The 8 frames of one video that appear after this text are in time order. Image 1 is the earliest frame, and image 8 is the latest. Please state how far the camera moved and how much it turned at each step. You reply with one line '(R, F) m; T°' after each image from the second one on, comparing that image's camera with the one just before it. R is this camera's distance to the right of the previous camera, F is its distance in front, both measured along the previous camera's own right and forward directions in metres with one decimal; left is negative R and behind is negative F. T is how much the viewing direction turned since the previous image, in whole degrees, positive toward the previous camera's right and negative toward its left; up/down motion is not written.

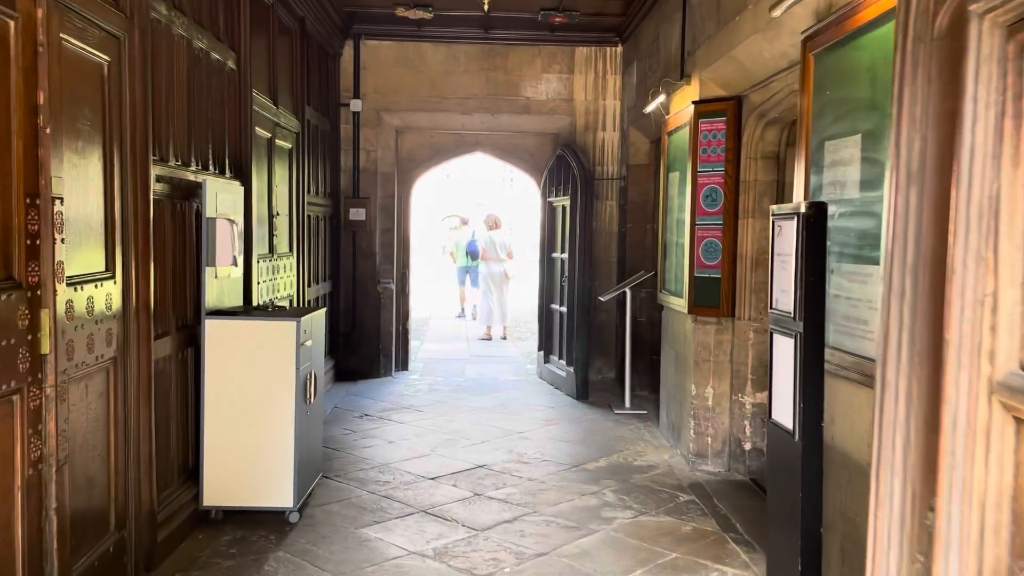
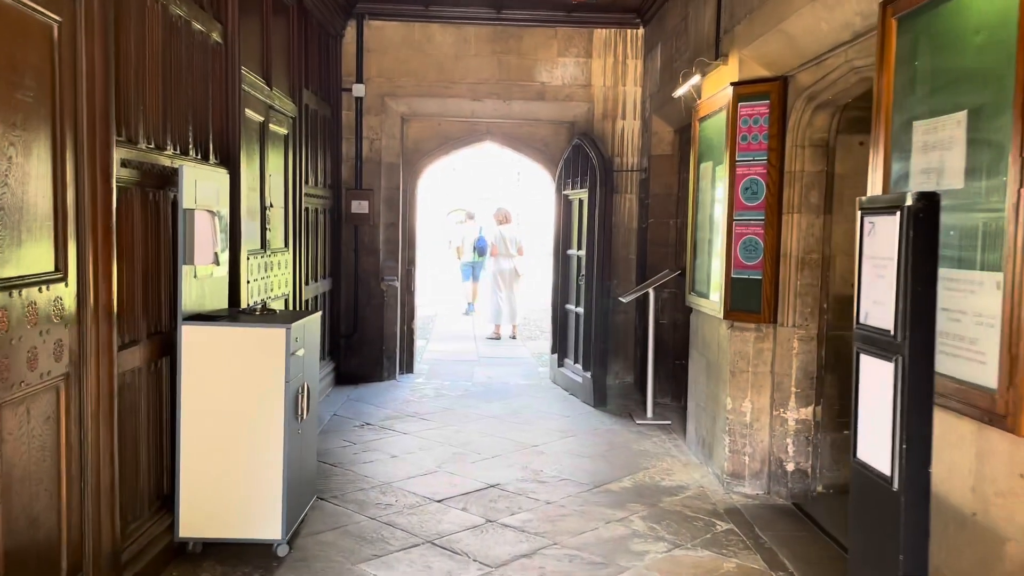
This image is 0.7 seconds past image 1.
(-0.1, +0.4) m; 0°
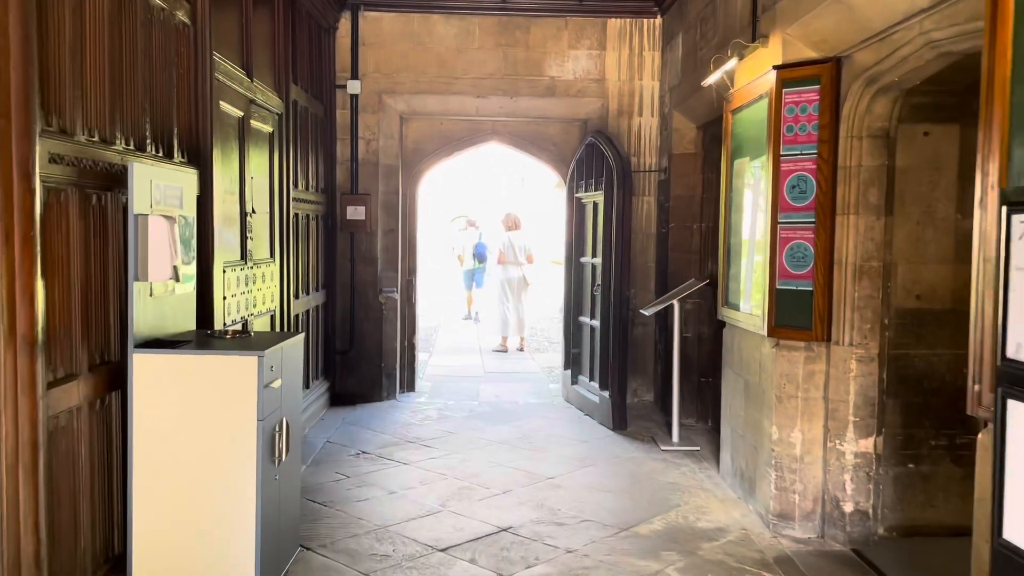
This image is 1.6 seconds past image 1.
(0.0, +0.5) m; 0°
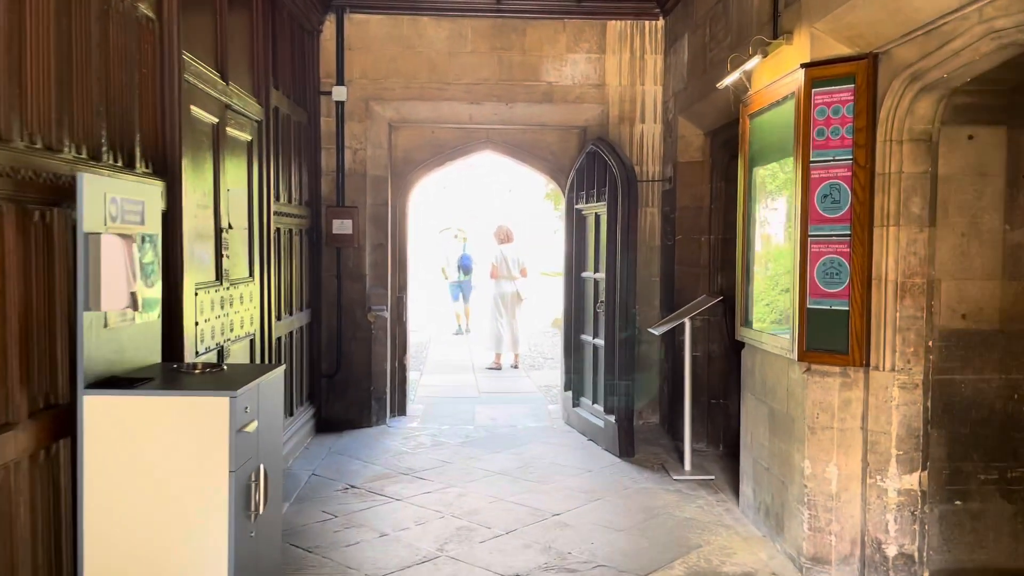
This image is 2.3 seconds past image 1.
(-0.1, +0.3) m; +1°
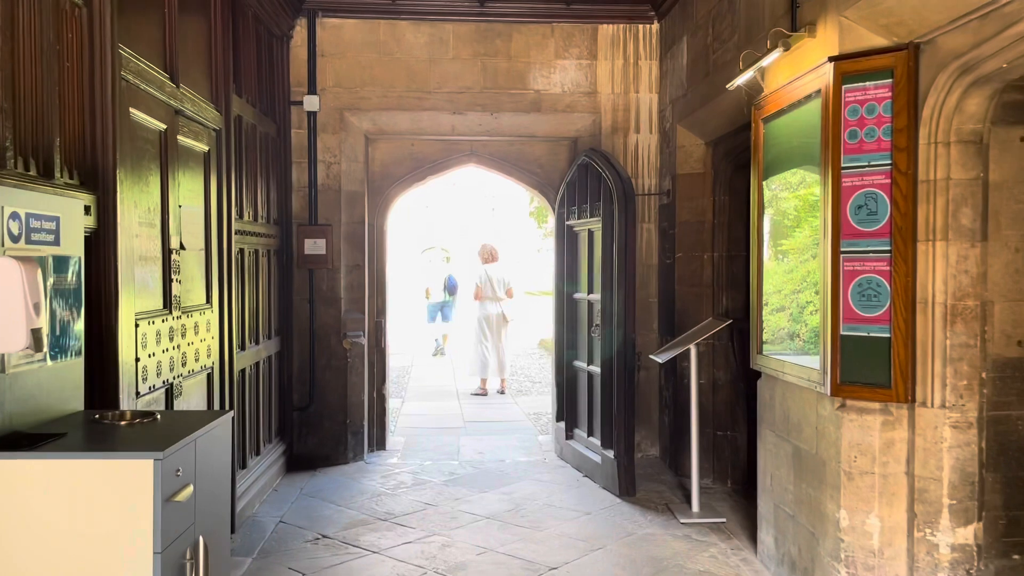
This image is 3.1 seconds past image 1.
(0.0, +0.4) m; +1°
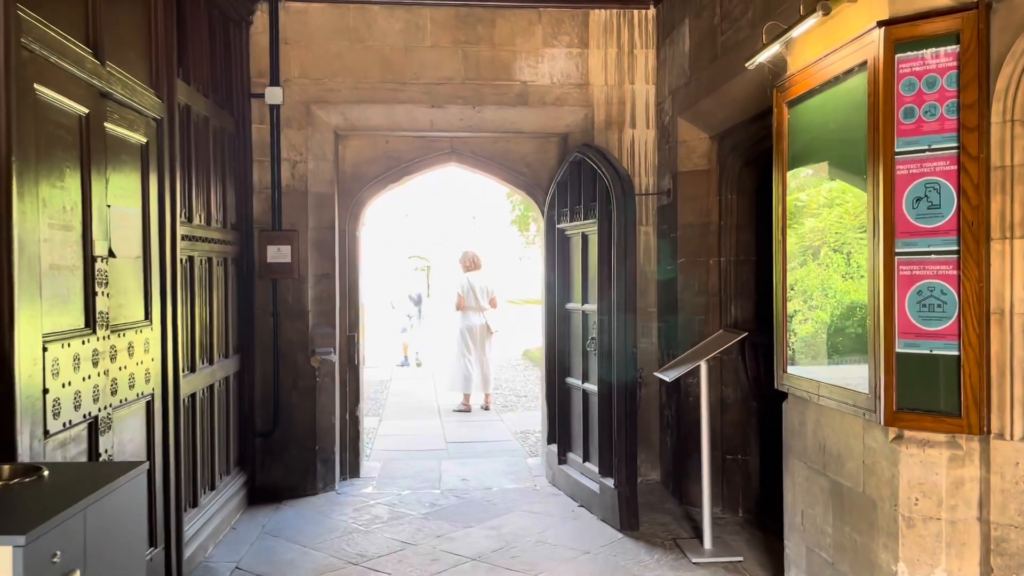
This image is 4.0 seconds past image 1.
(0.0, +0.5) m; +1°
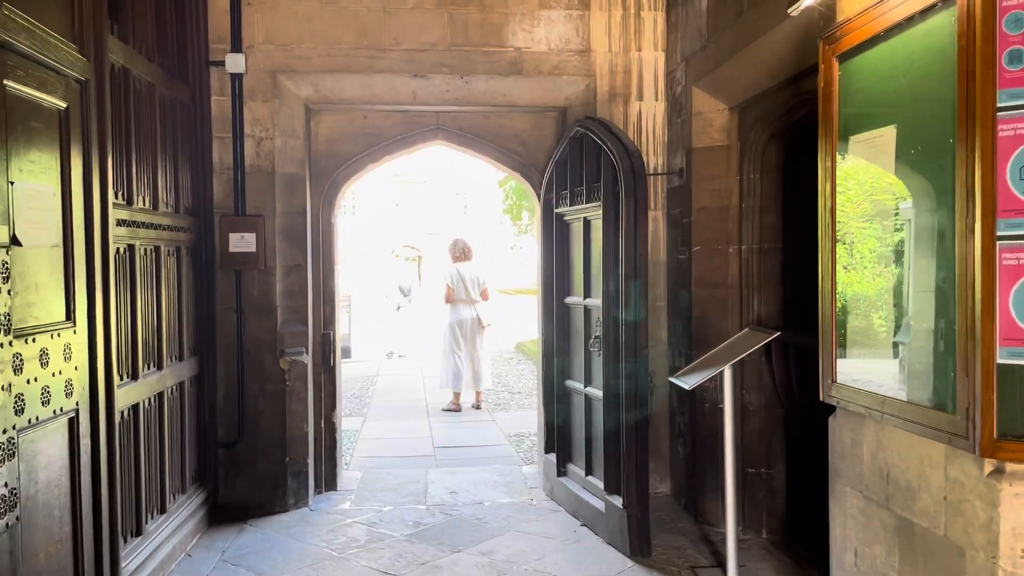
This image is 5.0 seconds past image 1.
(0.0, +0.5) m; +1°
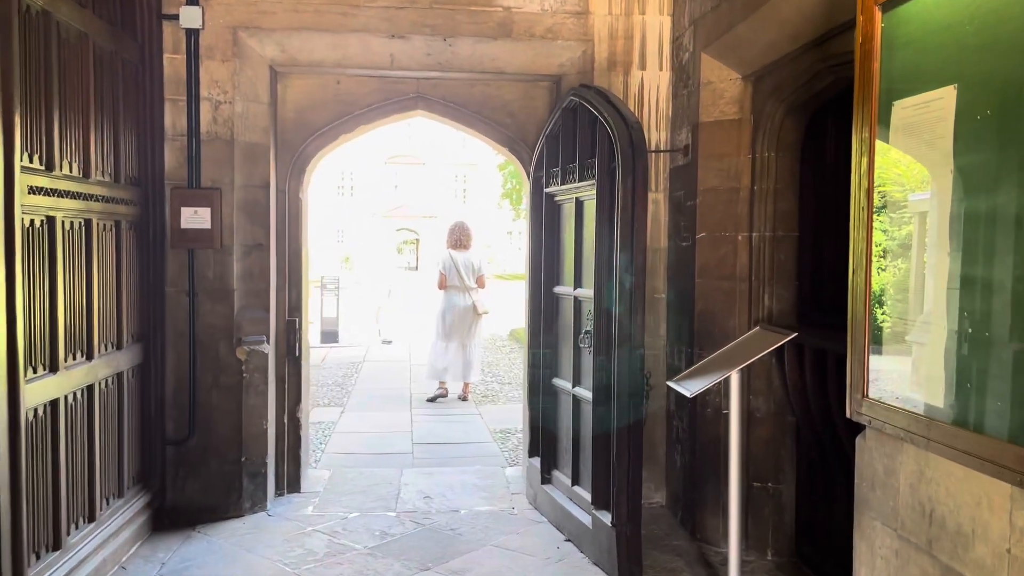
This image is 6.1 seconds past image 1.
(+0.1, +0.4) m; 0°
